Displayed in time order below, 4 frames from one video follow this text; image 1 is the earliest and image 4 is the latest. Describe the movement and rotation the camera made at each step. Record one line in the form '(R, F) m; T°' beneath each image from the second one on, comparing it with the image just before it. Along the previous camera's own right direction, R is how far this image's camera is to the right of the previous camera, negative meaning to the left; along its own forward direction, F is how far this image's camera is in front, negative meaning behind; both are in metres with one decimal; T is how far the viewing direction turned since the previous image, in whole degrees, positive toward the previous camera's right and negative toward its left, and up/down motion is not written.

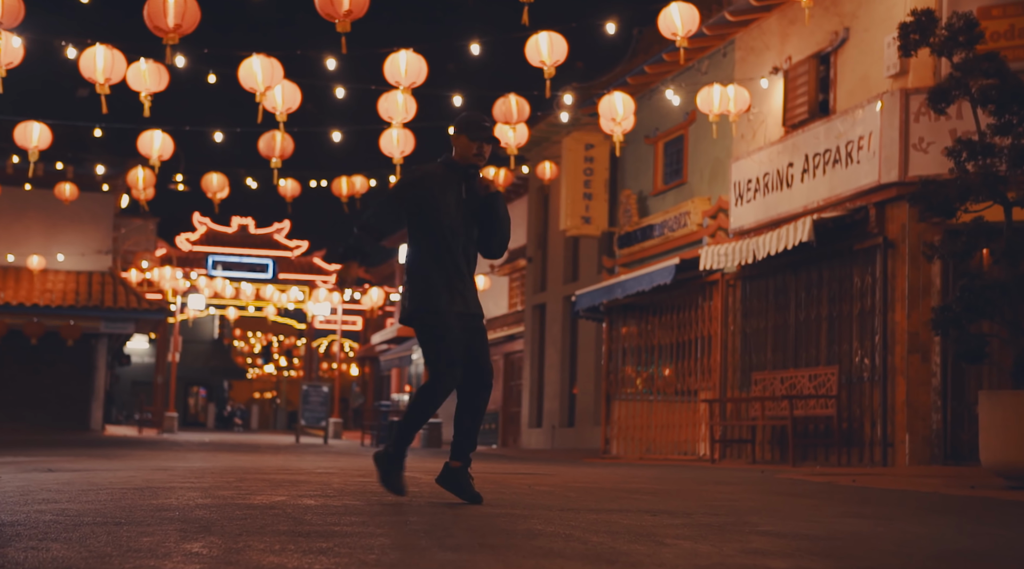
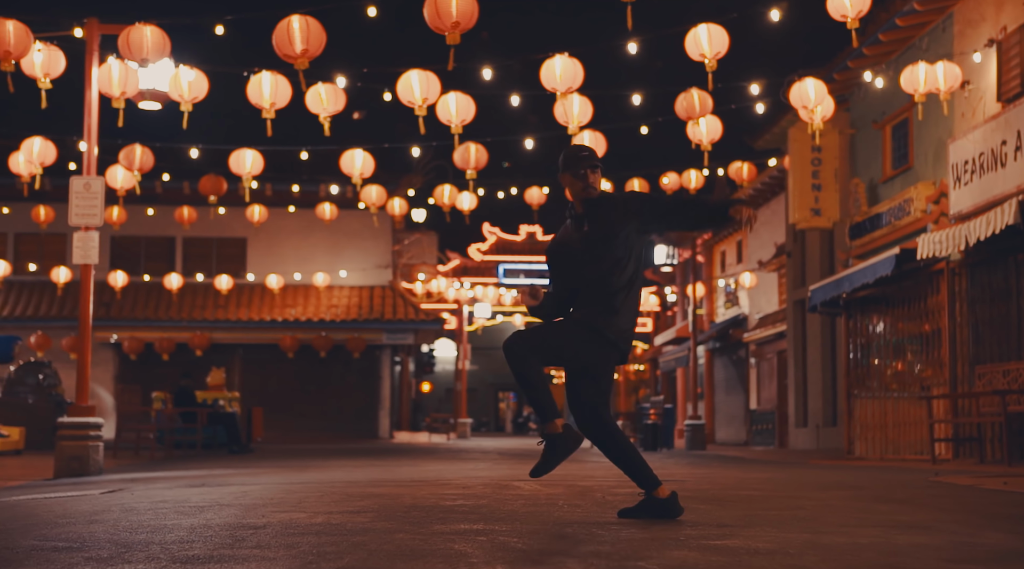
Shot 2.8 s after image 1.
(+0.8, +0.2) m; -12°
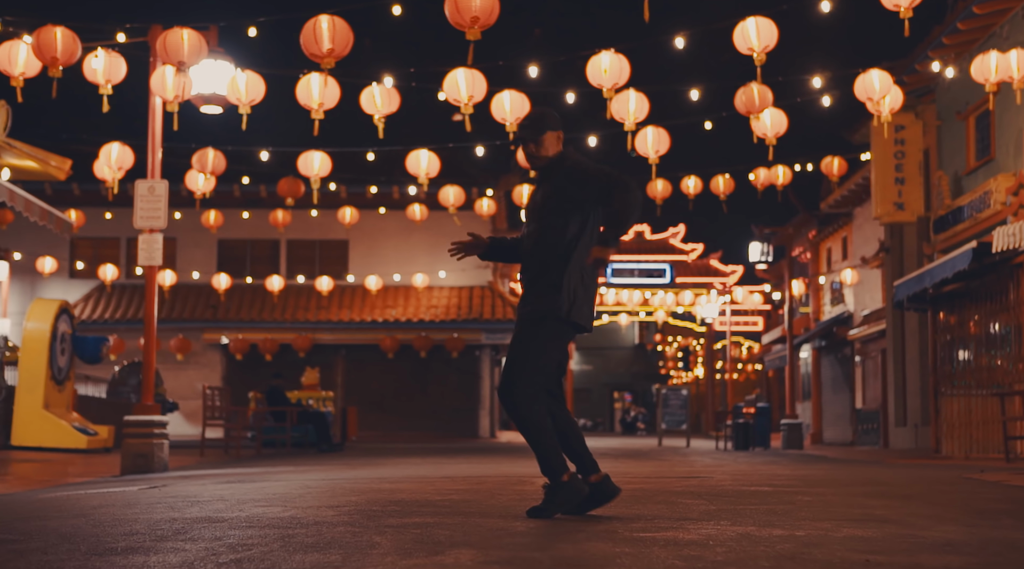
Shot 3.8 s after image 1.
(+0.4, 0.0) m; -5°
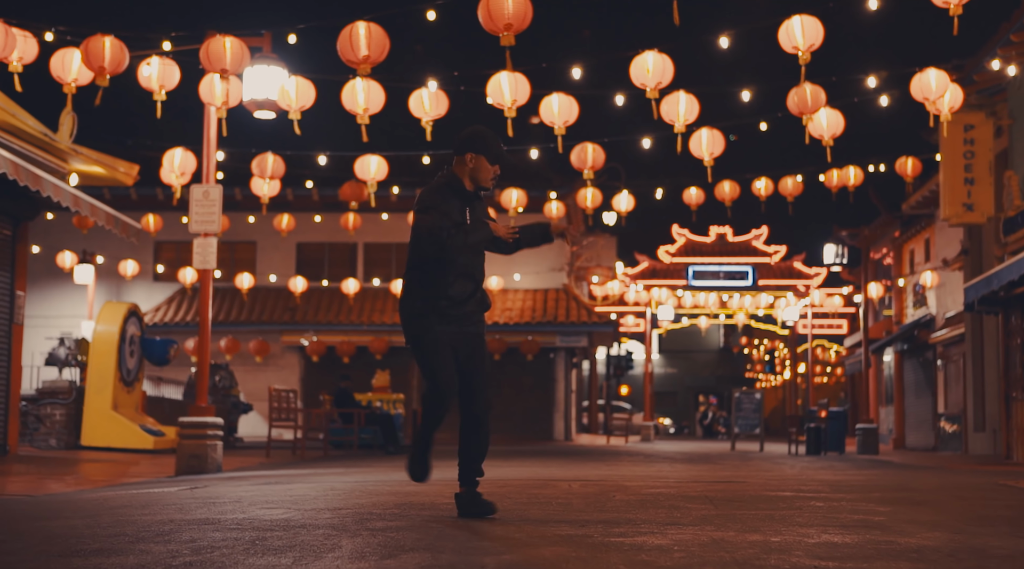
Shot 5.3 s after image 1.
(+0.3, 0.0) m; -3°
